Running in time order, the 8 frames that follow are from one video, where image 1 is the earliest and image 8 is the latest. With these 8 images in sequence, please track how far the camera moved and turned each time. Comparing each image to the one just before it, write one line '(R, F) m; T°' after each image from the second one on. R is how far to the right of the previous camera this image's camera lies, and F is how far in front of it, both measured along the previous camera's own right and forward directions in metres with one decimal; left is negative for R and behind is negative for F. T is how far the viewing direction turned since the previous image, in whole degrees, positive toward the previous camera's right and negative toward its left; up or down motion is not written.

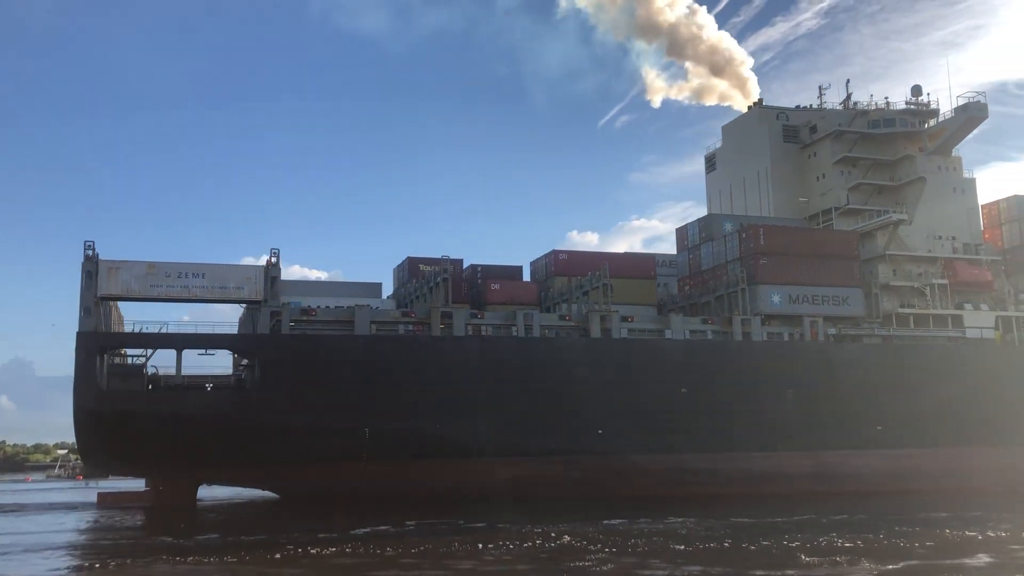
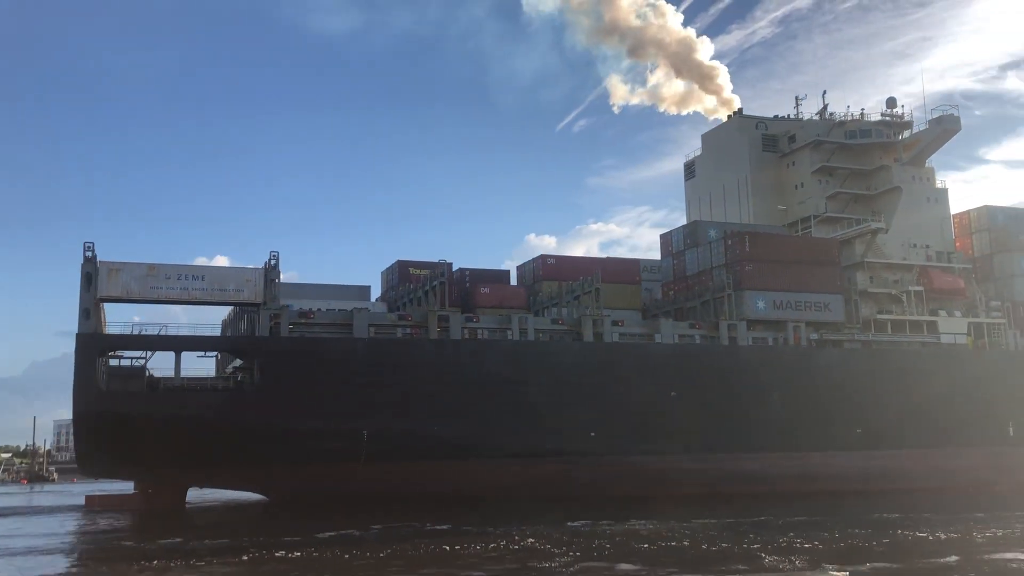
(-0.8, -0.2) m; +3°
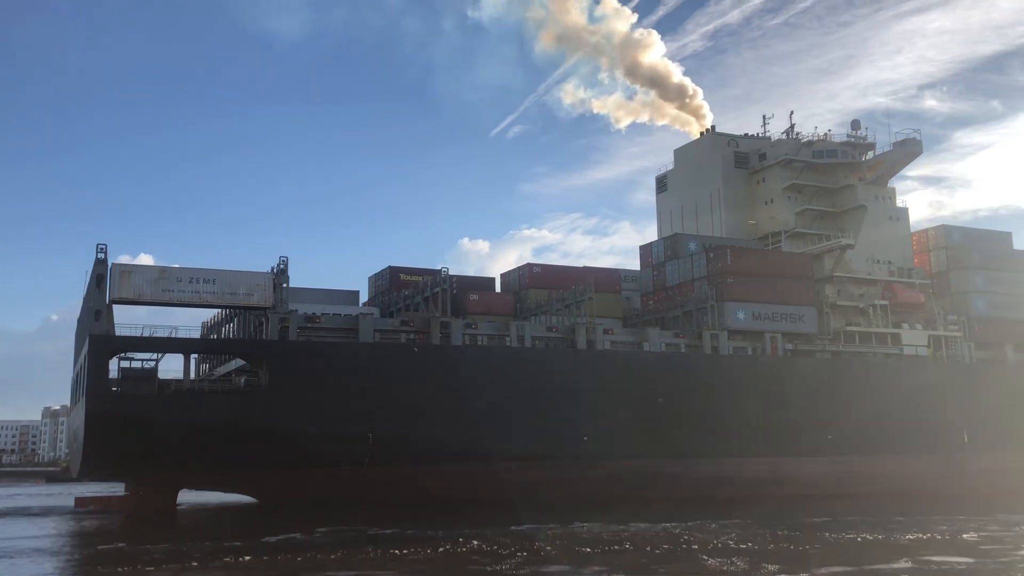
(-1.4, -0.5) m; +4°
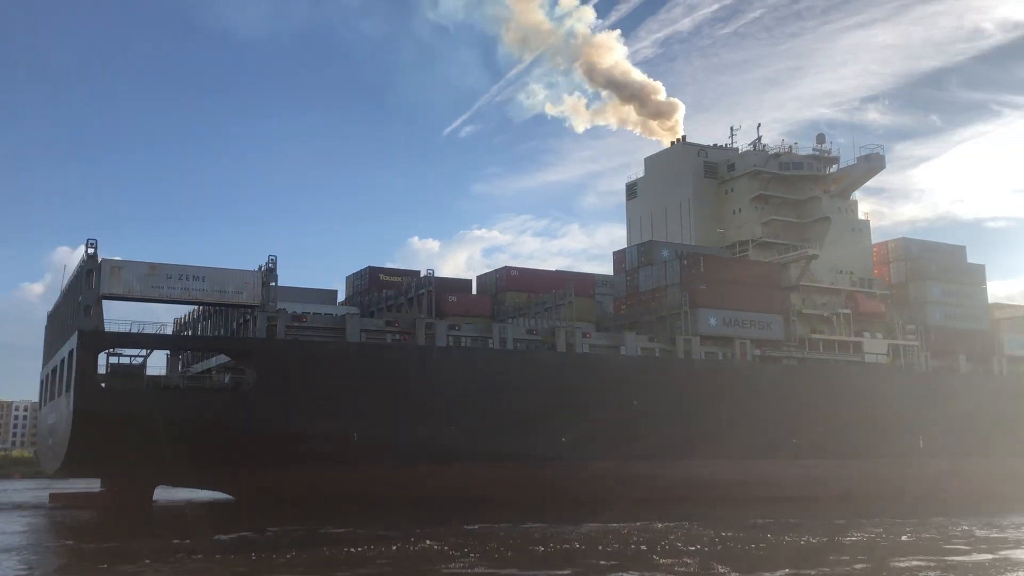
(-0.7, -0.3) m; +3°
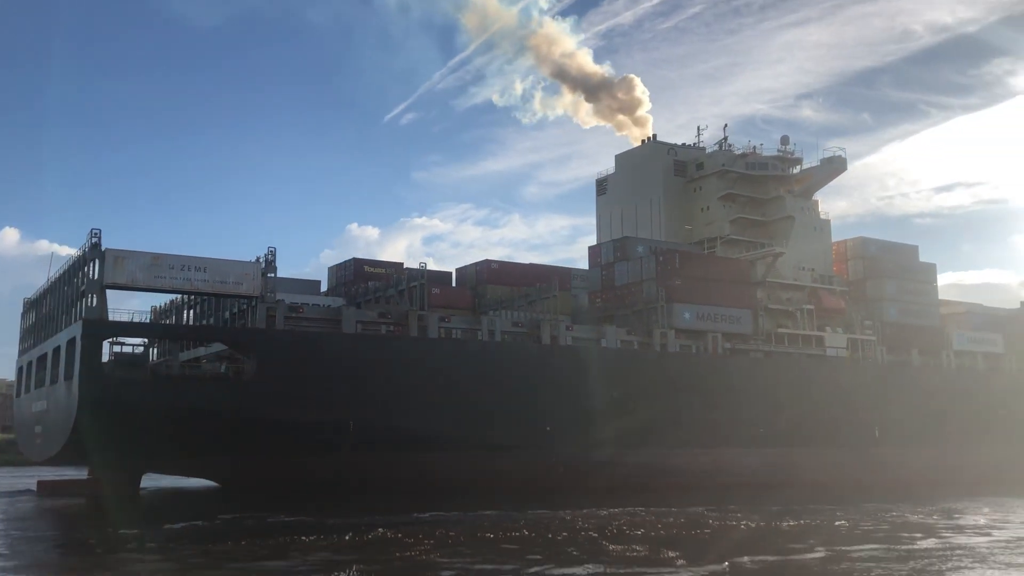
(-1.1, -0.6) m; +4°
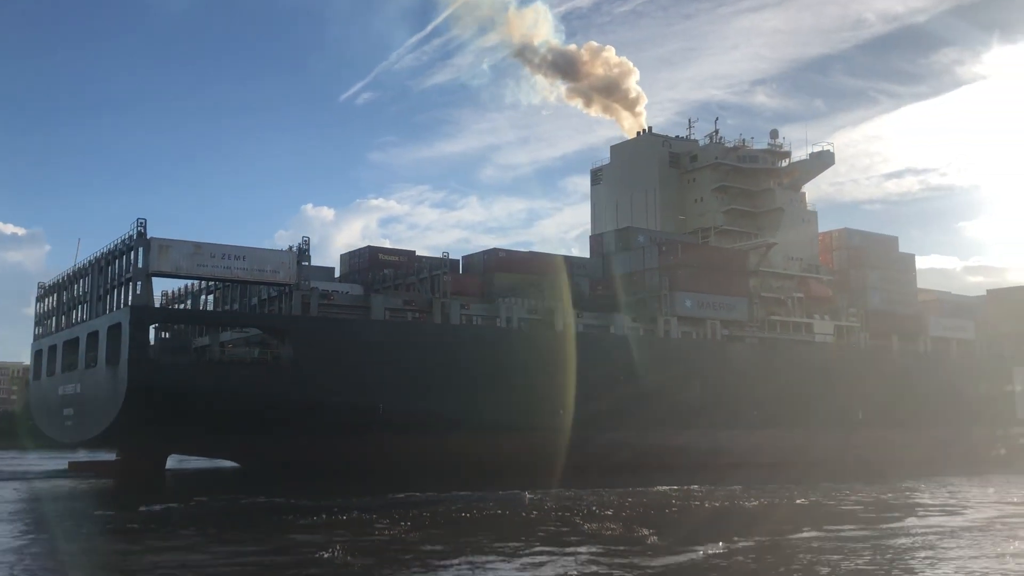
(-1.4, -0.8) m; +3°
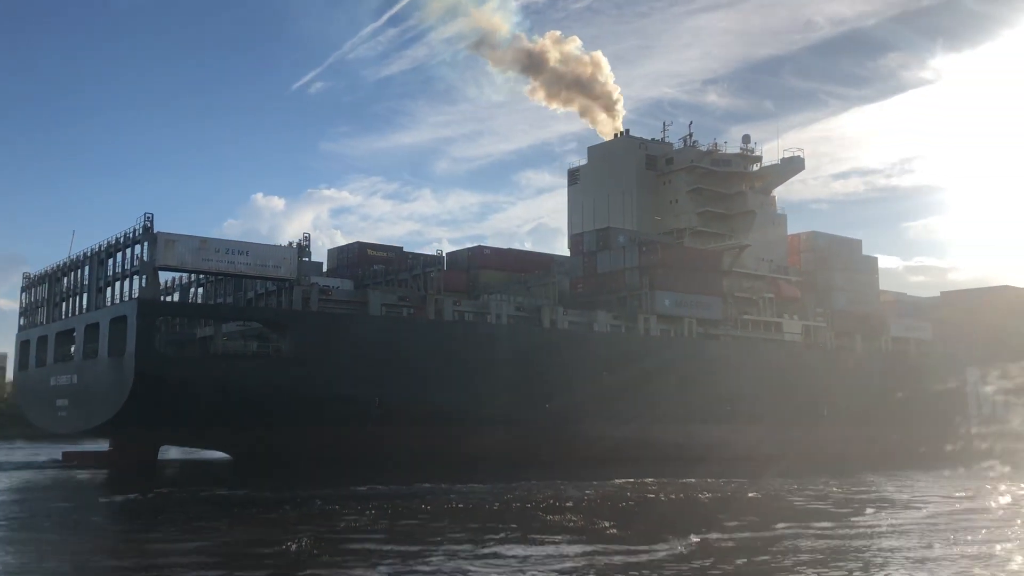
(-0.9, -0.6) m; +3°
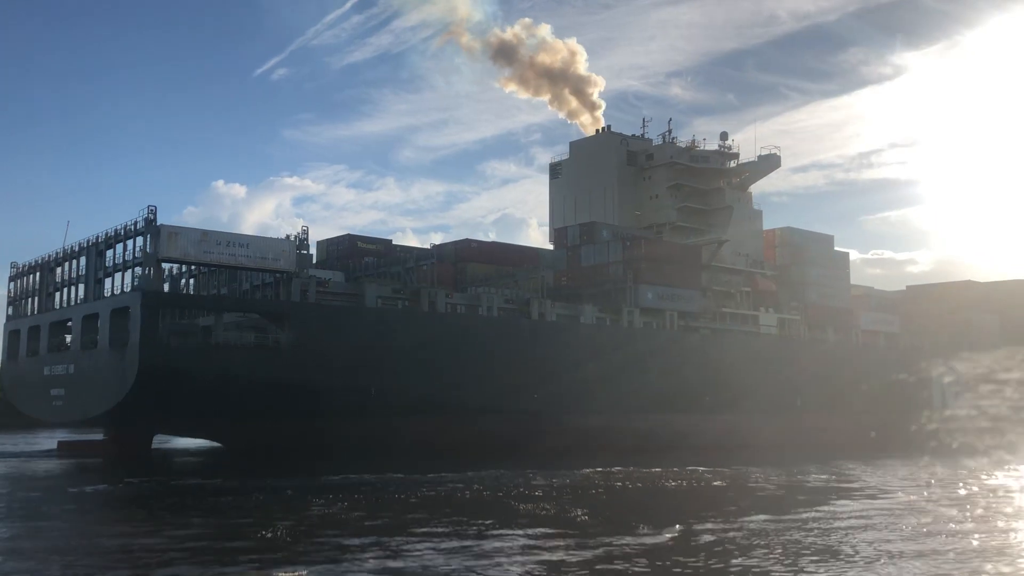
(-0.6, -0.5) m; +2°
